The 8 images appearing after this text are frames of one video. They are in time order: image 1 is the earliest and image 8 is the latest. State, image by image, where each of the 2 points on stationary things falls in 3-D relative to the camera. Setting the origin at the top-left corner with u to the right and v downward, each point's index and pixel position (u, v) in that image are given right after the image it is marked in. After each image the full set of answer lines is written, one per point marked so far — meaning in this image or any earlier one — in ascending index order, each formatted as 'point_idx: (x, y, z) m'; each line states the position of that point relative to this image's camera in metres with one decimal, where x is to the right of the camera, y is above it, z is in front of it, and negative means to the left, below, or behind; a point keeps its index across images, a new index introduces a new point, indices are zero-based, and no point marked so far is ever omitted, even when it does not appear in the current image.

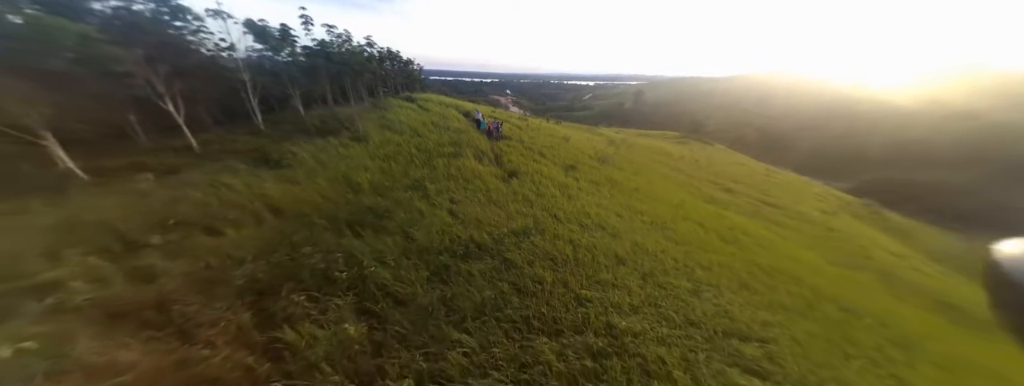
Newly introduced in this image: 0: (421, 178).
0: (-4.9, +0.9, +13.9) m
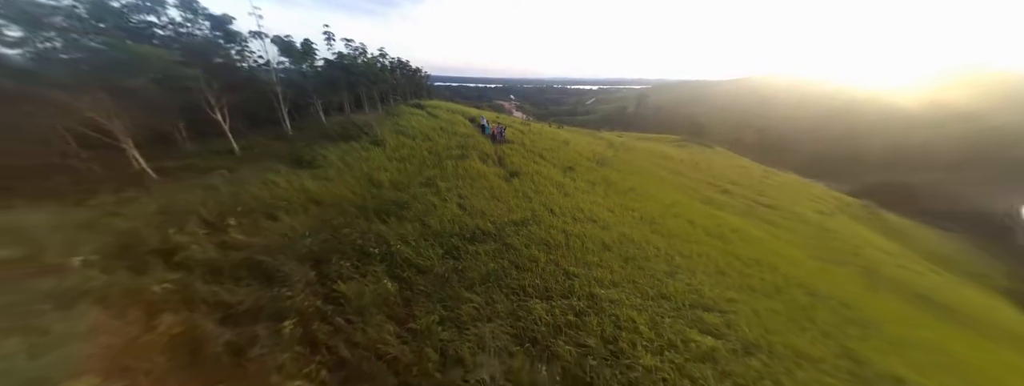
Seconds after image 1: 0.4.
0: (-4.8, +1.0, +15.8) m
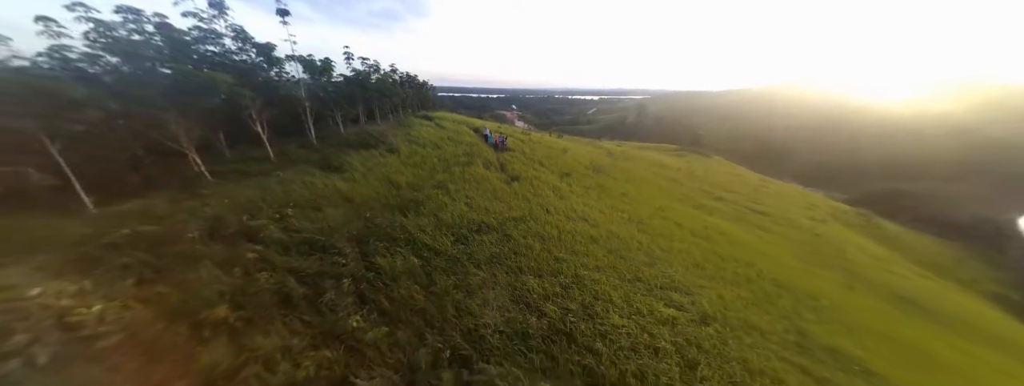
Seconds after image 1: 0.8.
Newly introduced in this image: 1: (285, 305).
0: (-4.8, +0.9, +18.0) m
1: (-6.3, -3.0, +7.6) m
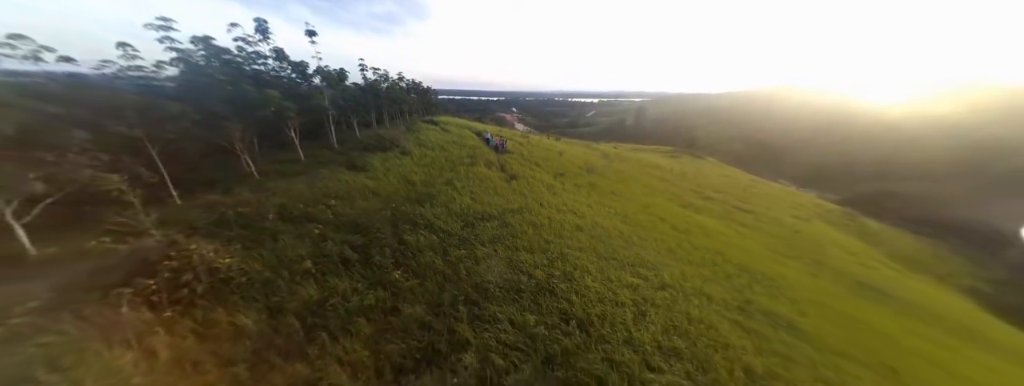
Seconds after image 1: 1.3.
0: (-5.0, +1.2, +20.7) m
1: (-6.4, -2.6, +10.3) m
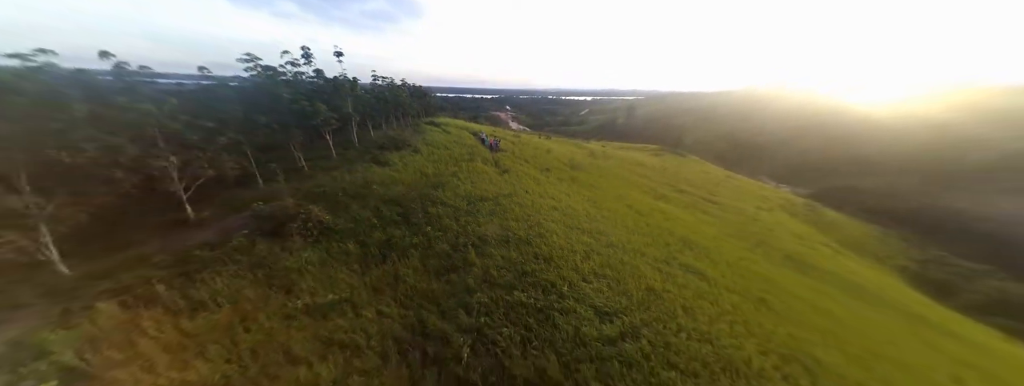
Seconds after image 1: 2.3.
0: (-5.8, +2.2, +26.1) m
1: (-7.1, -1.7, +15.7) m
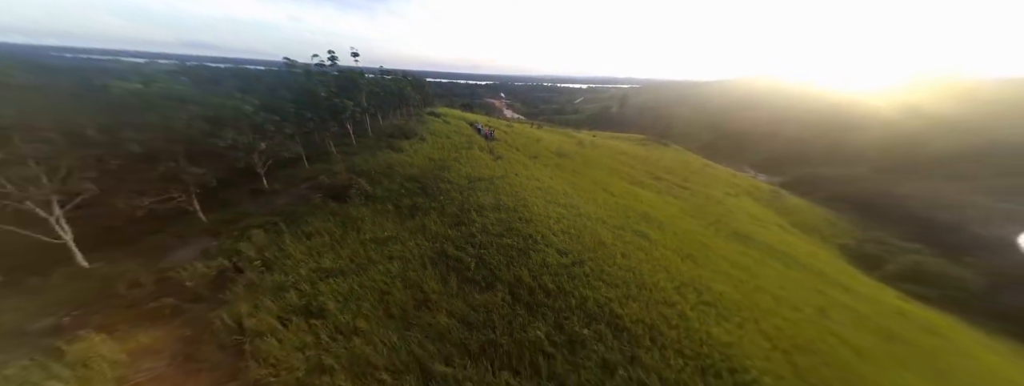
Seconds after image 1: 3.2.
0: (-6.8, +4.4, +31.4) m
1: (-7.8, +0.1, +21.1) m
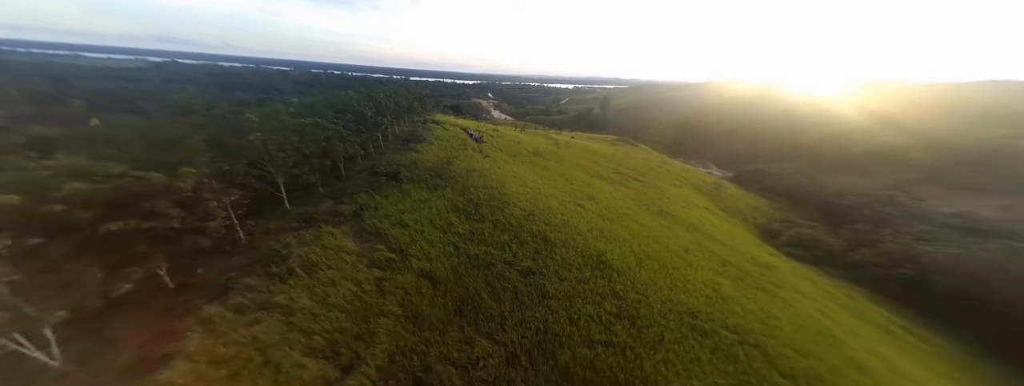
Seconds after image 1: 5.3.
0: (-9.6, +6.5, +44.2) m
1: (-10.2, +2.1, +34.0) m
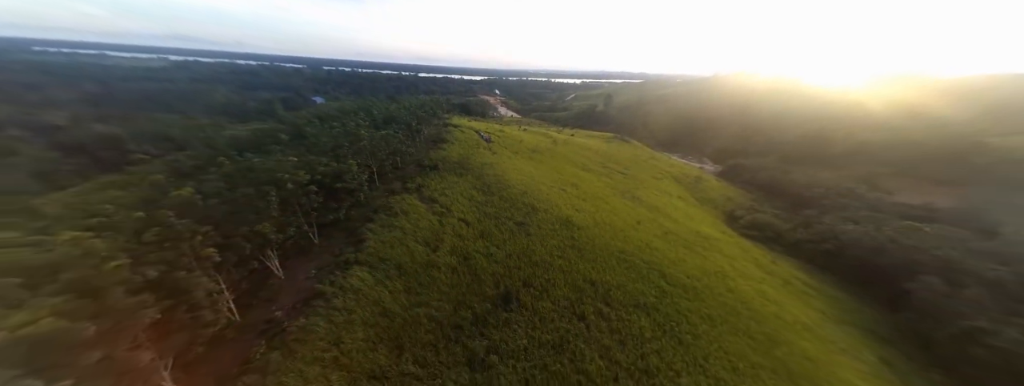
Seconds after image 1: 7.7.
0: (-9.0, +9.3, +59.4) m
1: (-9.9, +4.7, +49.3) m
